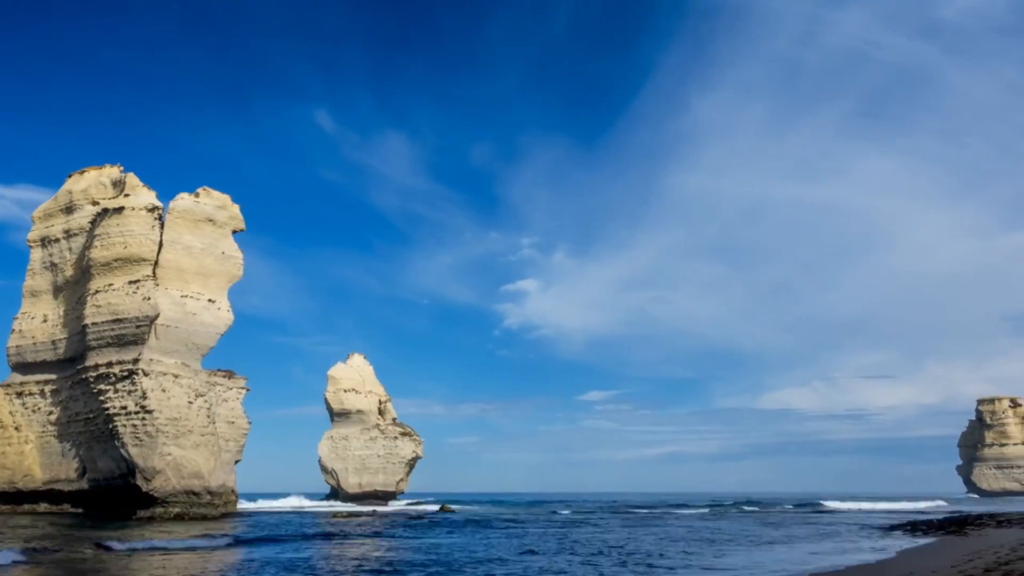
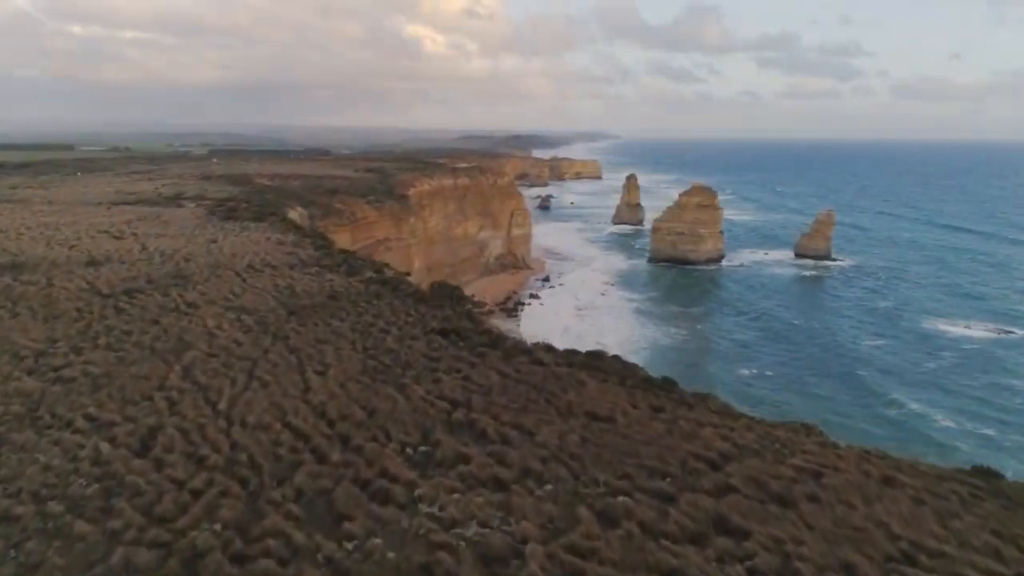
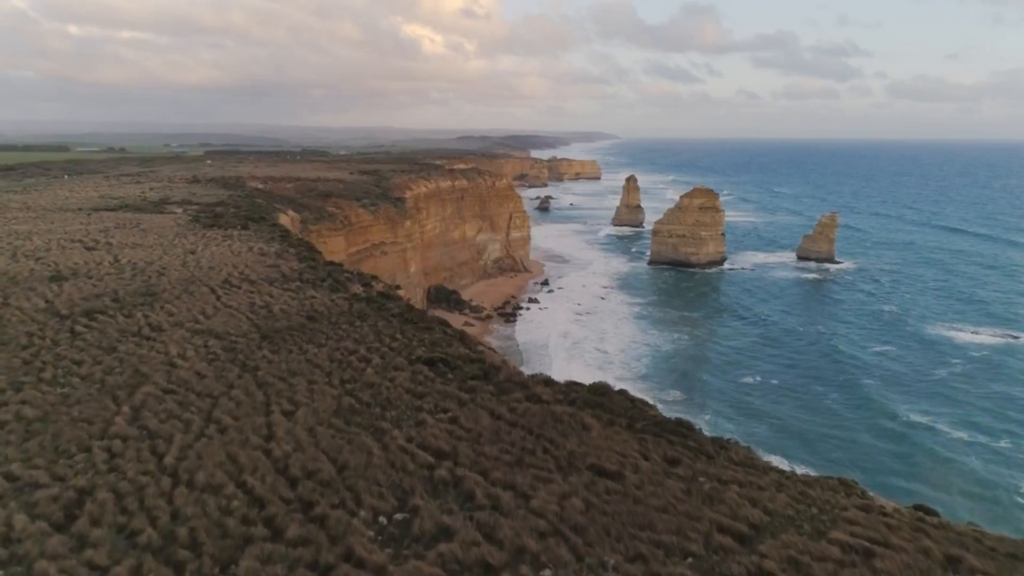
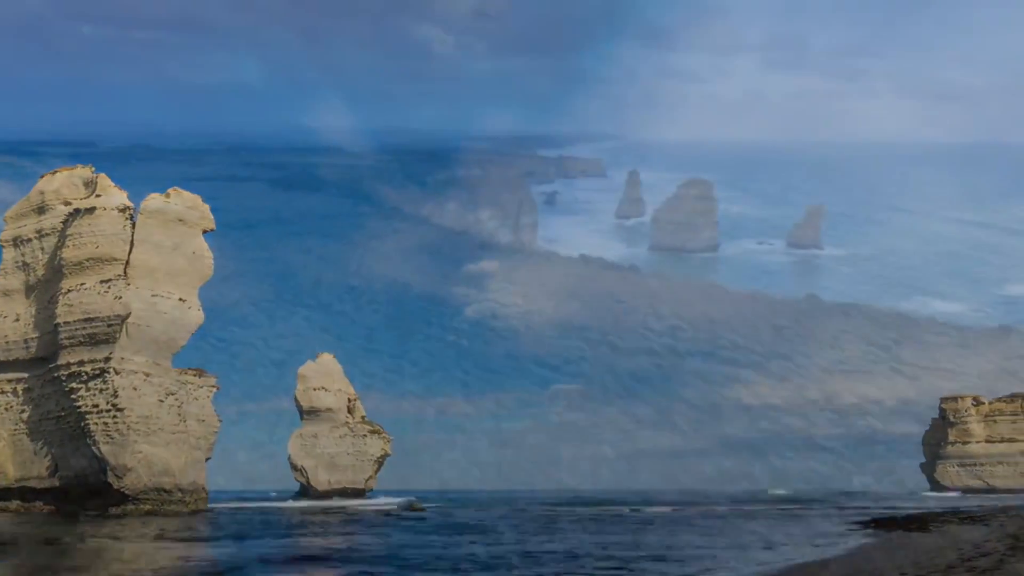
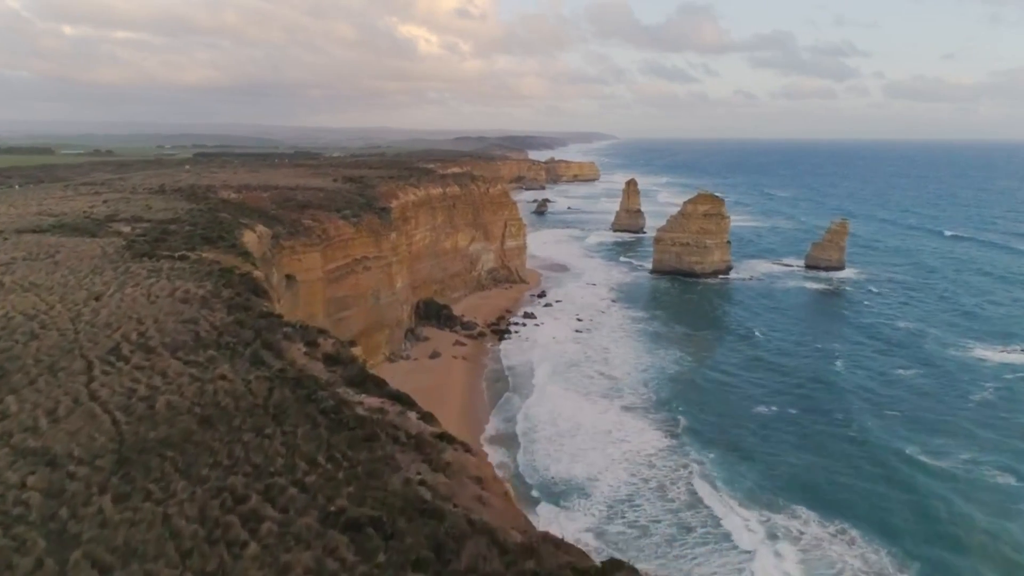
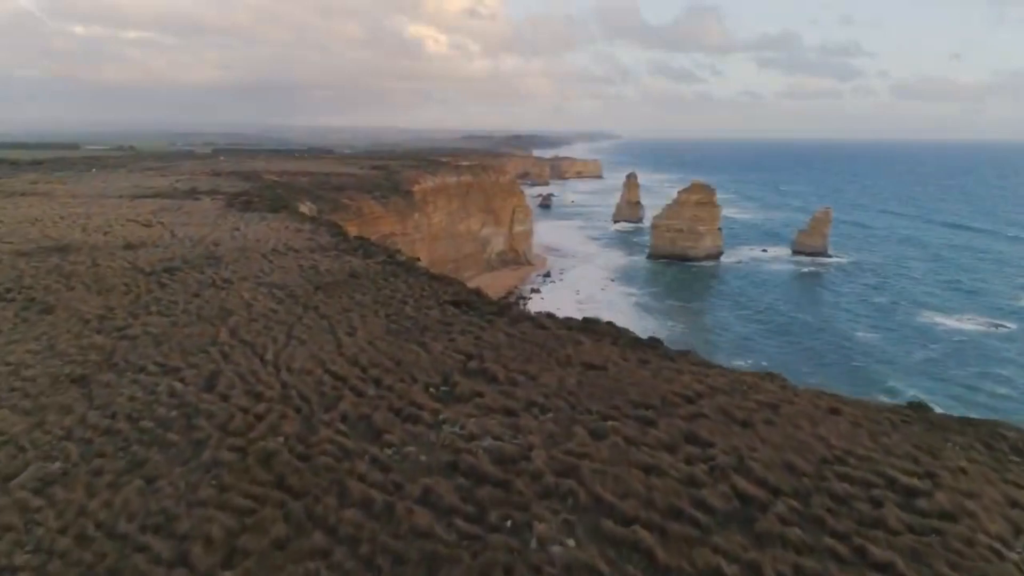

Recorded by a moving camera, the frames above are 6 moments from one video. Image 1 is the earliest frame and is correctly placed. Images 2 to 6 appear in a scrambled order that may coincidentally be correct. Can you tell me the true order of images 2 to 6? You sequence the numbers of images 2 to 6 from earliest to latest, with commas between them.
4, 6, 2, 3, 5
